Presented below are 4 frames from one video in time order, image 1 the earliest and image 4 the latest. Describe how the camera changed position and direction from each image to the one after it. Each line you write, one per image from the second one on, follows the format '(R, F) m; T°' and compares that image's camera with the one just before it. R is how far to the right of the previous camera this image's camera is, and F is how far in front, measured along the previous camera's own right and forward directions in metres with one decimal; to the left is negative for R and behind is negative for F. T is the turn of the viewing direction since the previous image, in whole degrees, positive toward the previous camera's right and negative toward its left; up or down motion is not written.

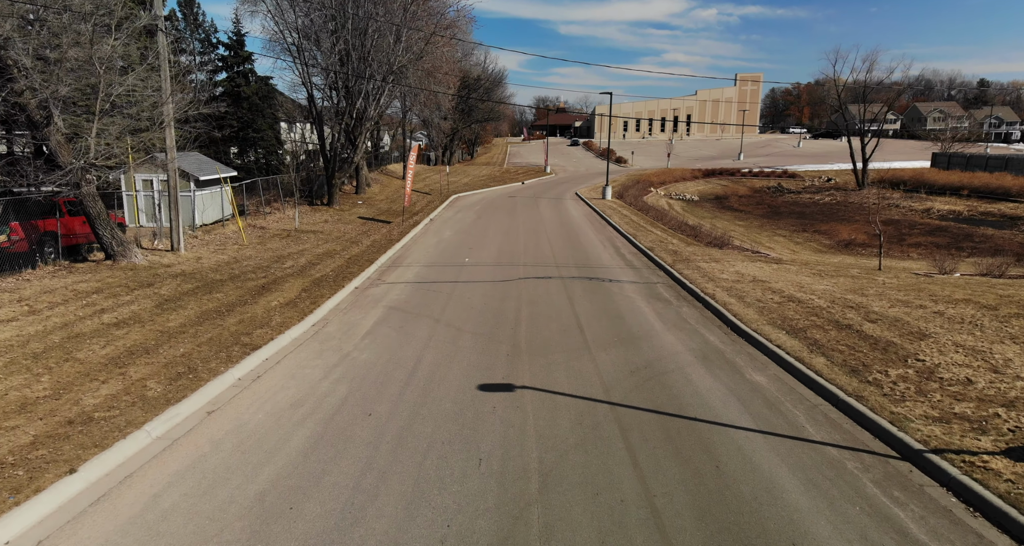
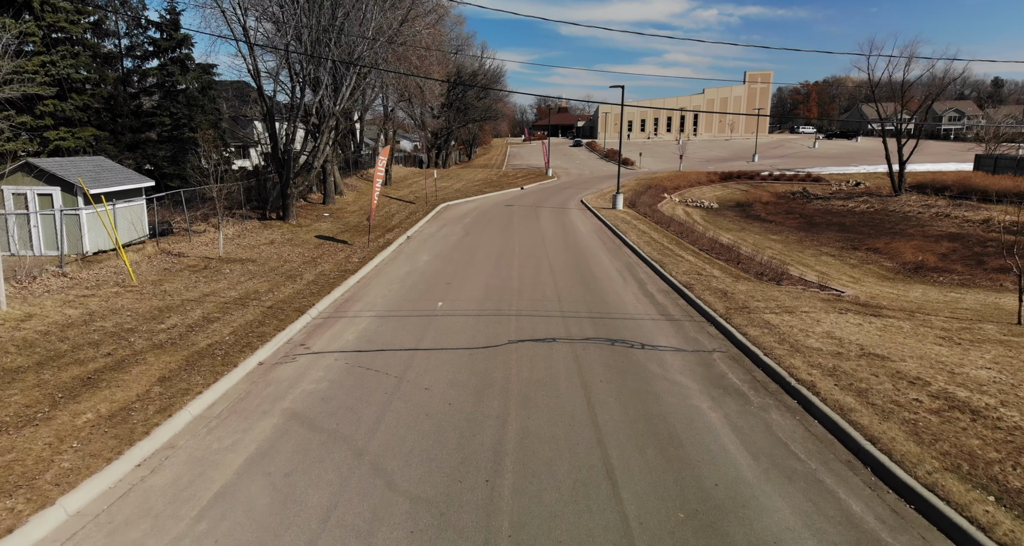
(+0.2, +4.5) m; 0°
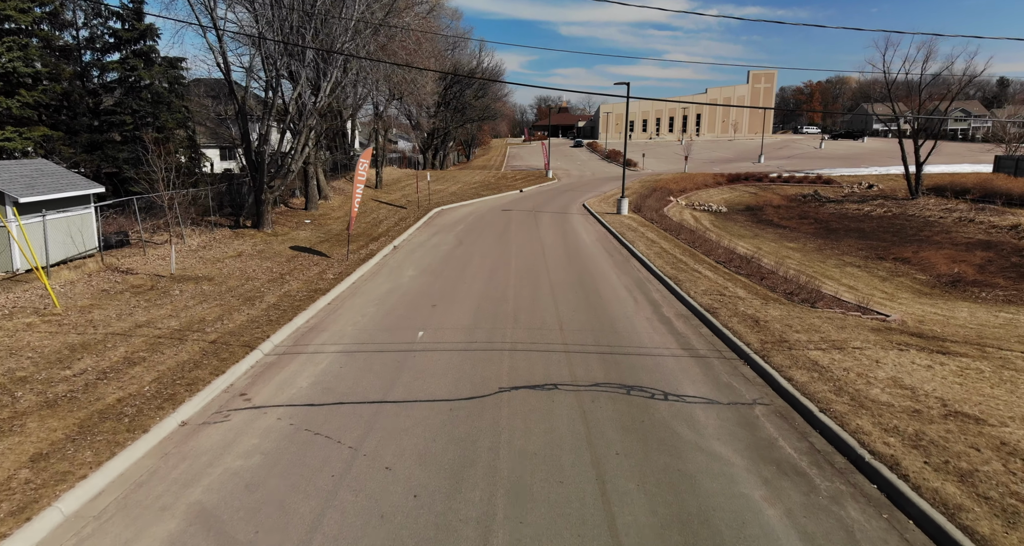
(+0.1, +1.9) m; 0°
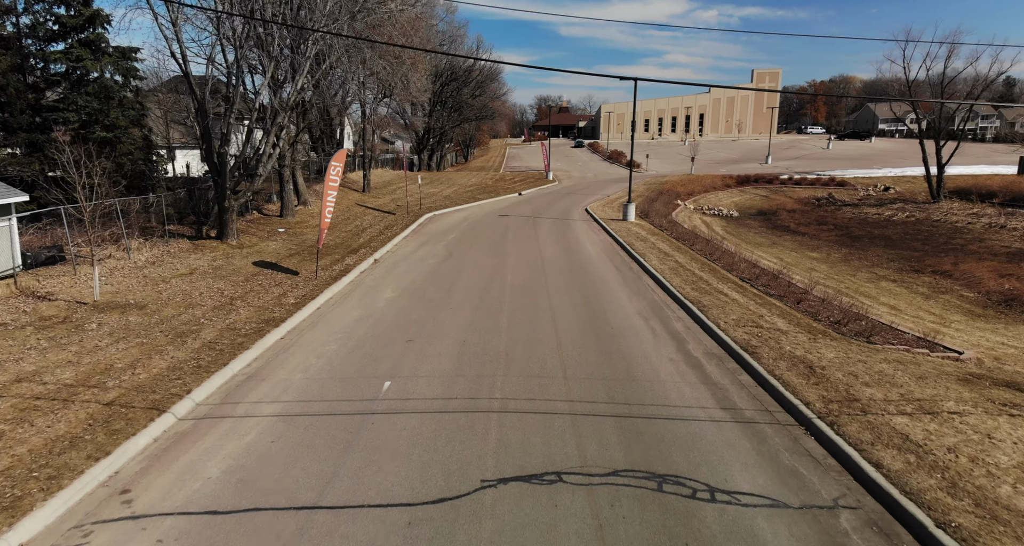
(+0.1, +2.1) m; 0°
